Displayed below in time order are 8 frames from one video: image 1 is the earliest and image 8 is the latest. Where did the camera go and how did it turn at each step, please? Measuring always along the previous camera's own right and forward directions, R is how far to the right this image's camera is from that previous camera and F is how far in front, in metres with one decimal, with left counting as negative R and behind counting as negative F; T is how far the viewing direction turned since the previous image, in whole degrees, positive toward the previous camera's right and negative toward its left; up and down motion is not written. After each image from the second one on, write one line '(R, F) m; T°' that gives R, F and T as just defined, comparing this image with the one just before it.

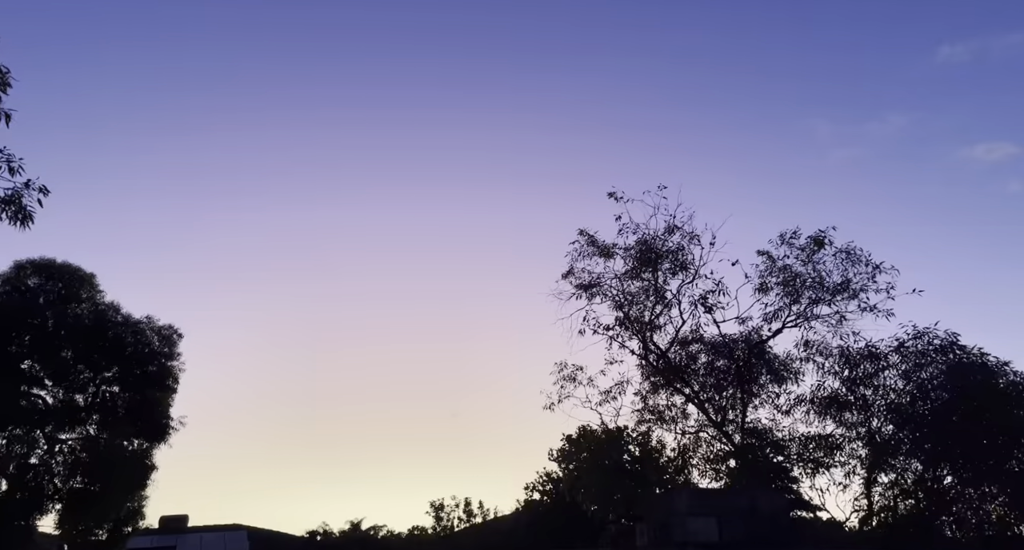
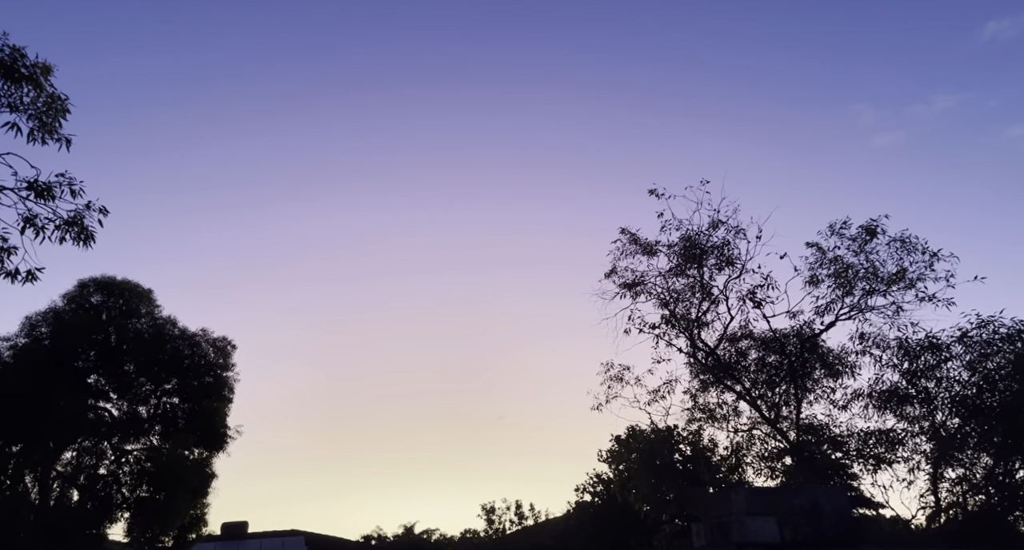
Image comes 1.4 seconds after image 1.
(-0.2, -0.2) m; -3°
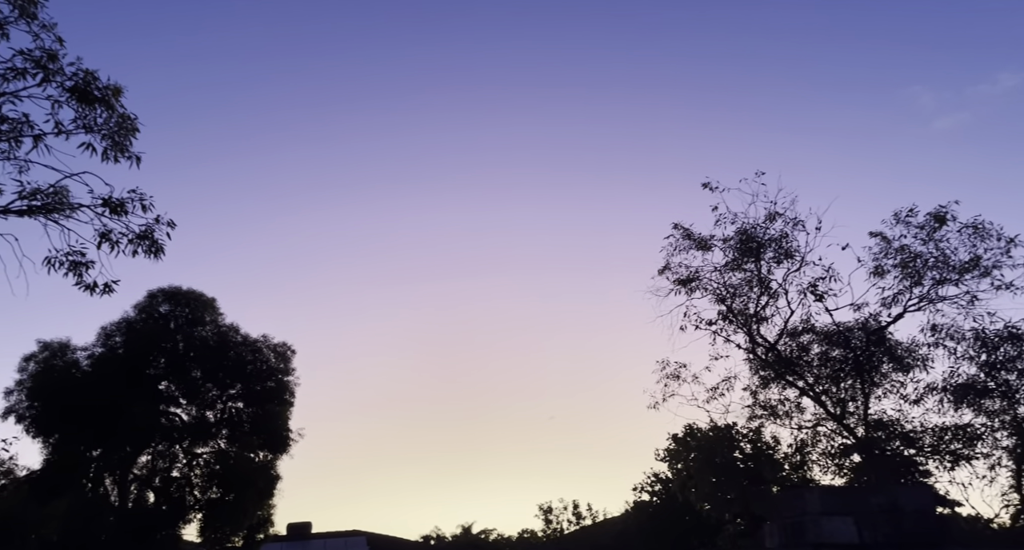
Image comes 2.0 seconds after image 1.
(-0.4, -0.4) m; -4°
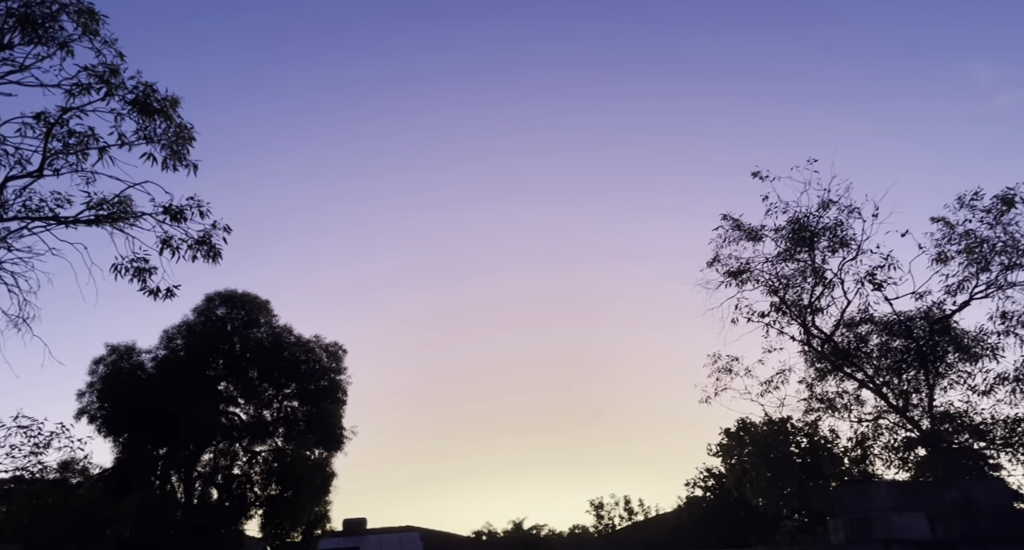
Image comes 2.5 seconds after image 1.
(-0.3, -0.3) m; -4°
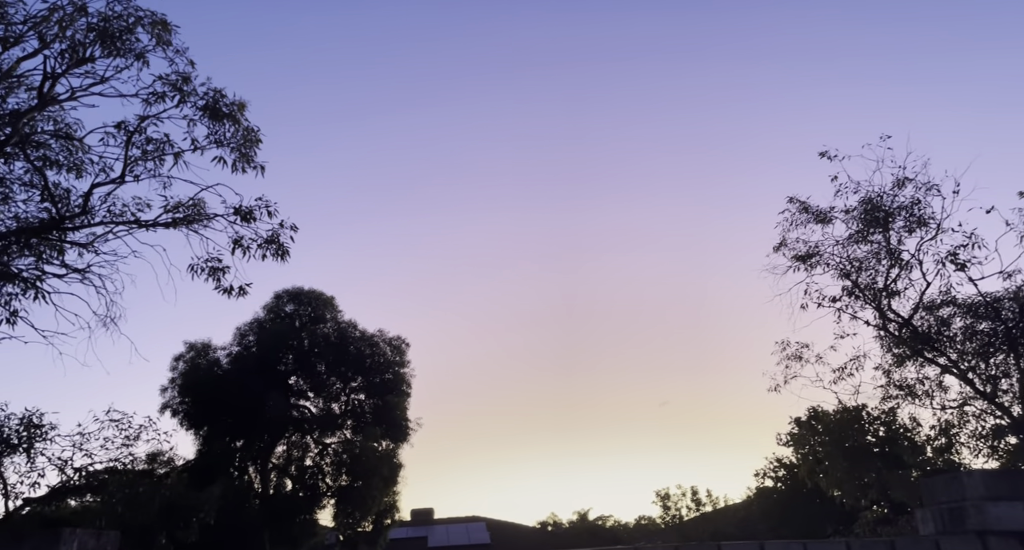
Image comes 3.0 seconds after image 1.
(-0.3, -0.2) m; -5°
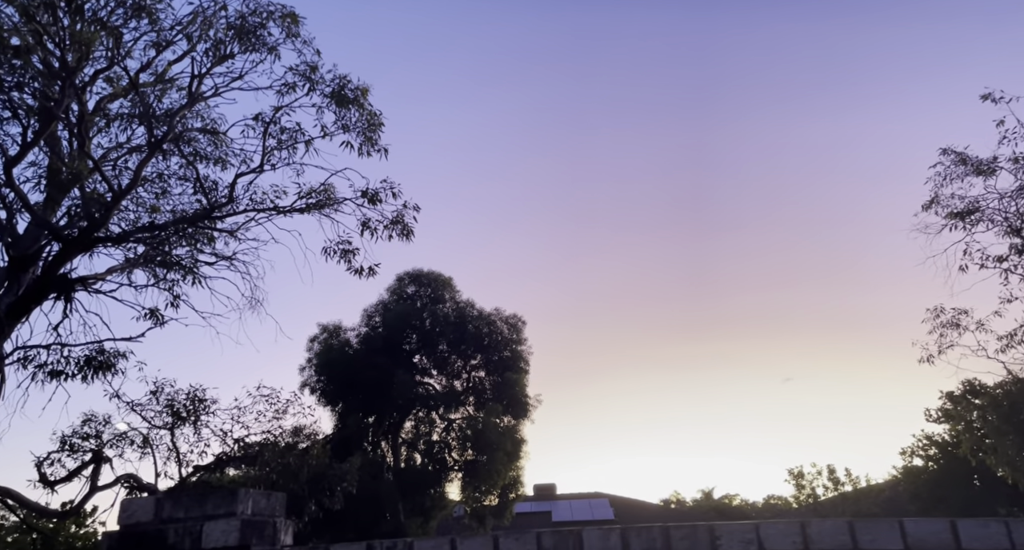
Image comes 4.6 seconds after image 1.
(-0.9, +0.4) m; -9°
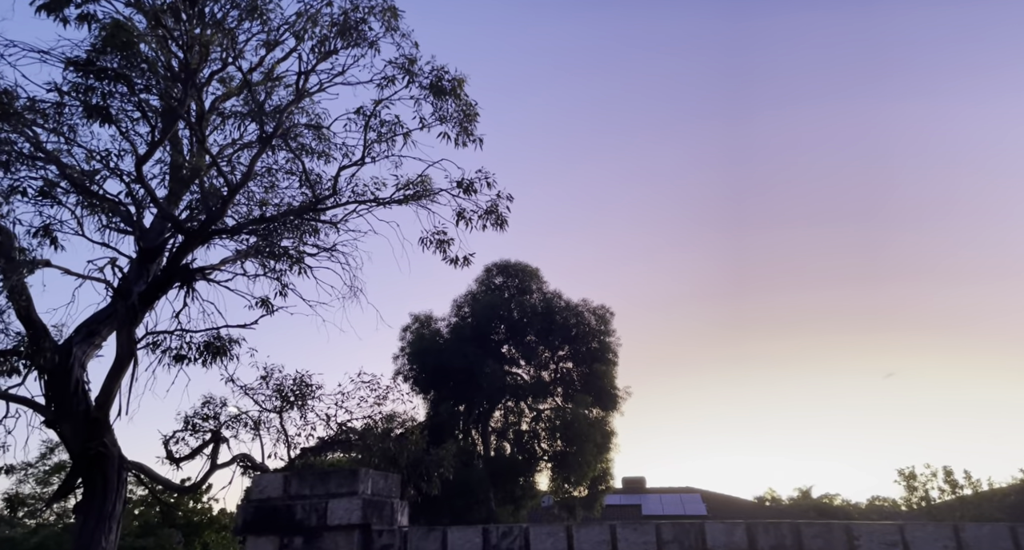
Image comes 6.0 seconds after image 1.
(-0.8, +0.2) m; -7°
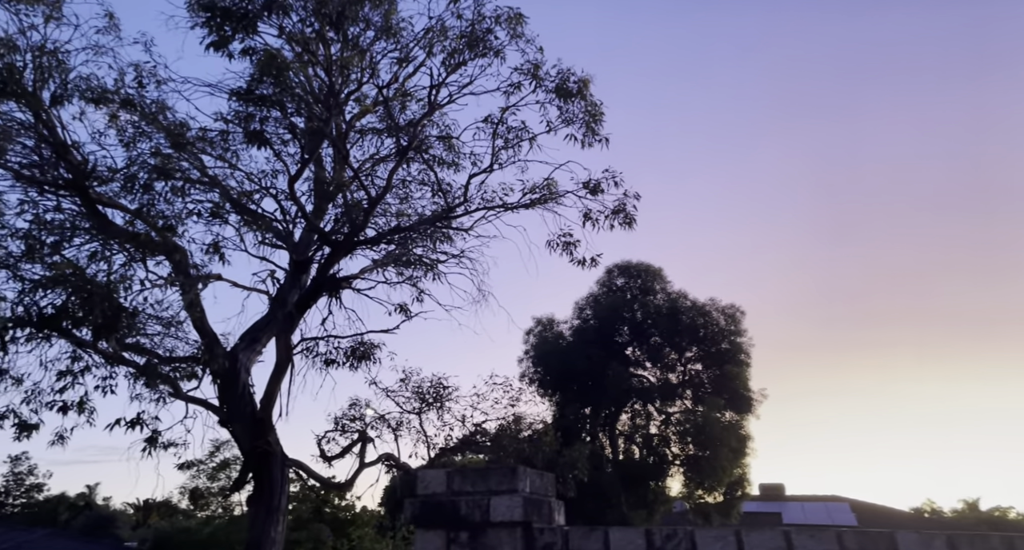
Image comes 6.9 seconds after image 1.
(-0.9, 0.0) m; -9°
